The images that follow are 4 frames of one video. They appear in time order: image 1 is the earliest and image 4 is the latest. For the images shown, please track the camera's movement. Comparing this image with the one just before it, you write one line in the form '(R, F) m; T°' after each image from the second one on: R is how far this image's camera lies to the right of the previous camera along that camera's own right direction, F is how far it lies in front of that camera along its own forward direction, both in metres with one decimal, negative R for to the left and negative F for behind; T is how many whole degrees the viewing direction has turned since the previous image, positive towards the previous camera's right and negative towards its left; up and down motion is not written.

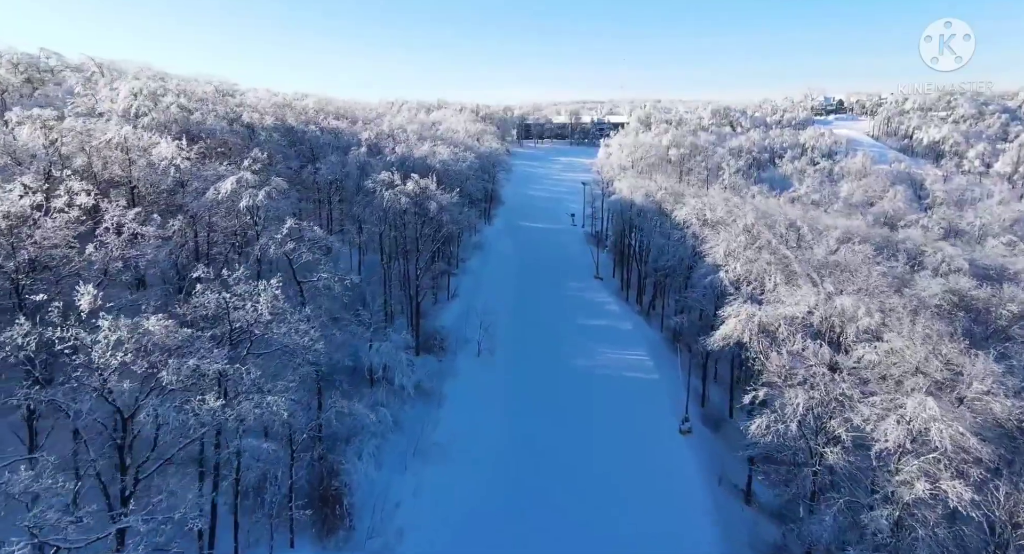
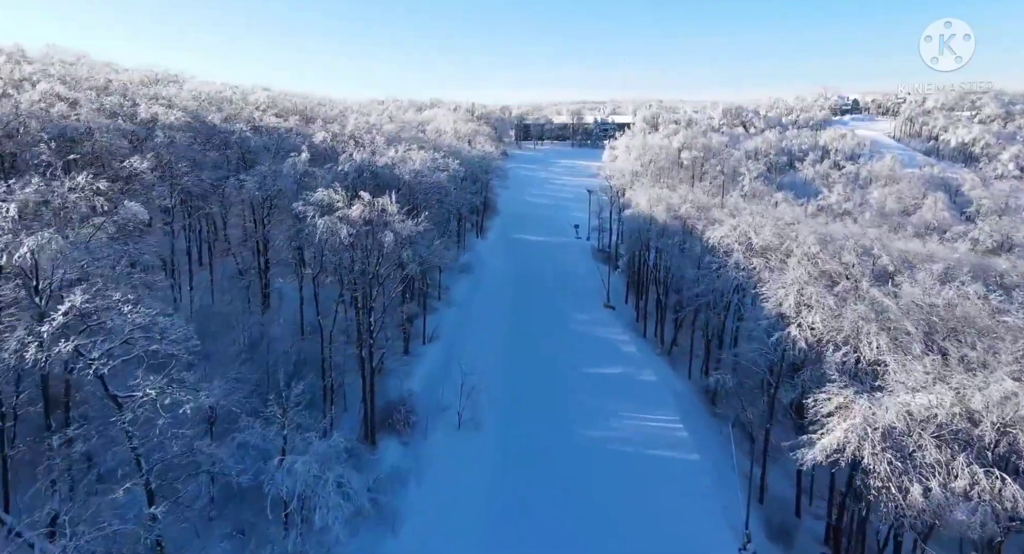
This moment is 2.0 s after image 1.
(+0.5, +12.9) m; 0°
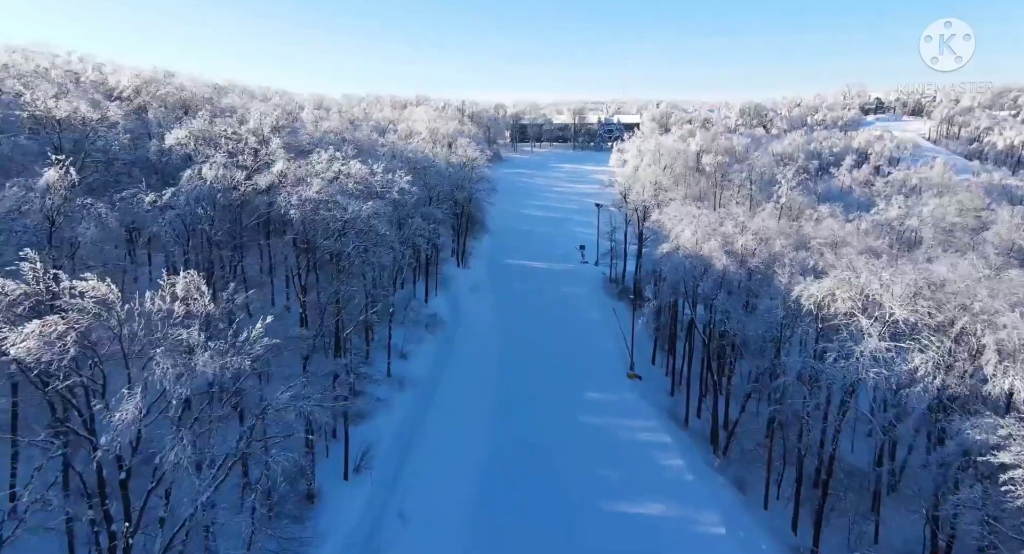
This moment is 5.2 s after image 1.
(+0.9, +19.4) m; 0°
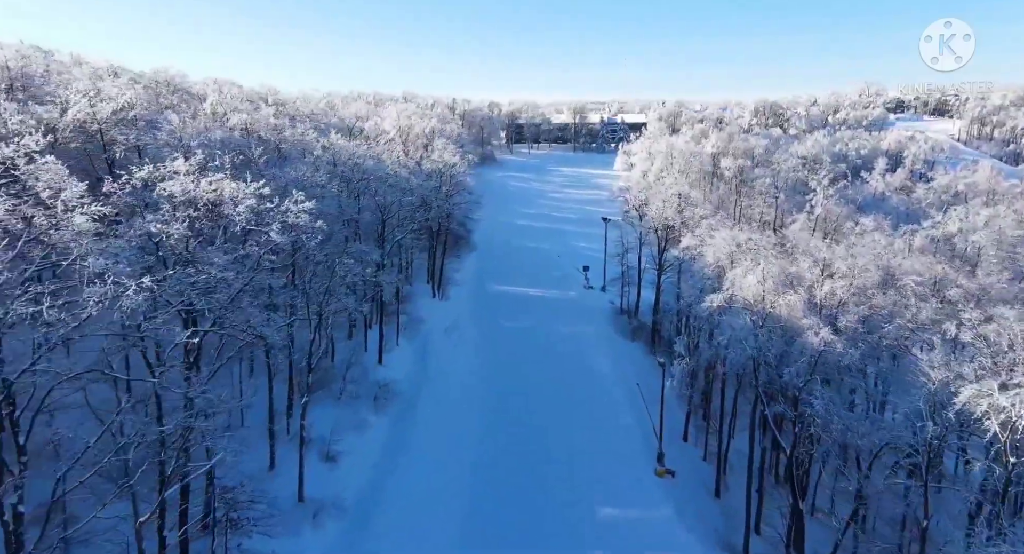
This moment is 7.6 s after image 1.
(+0.9, +14.4) m; 0°
